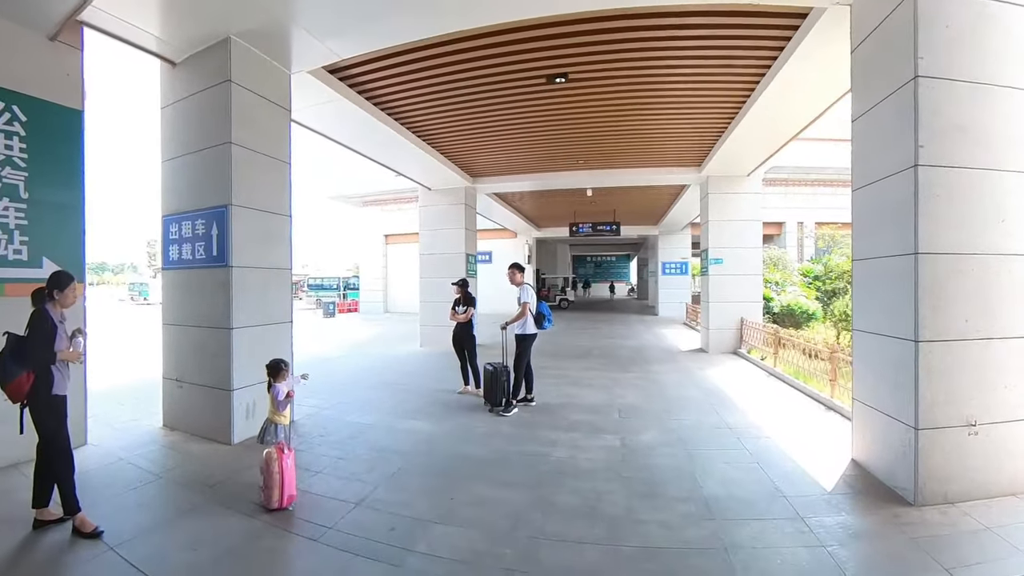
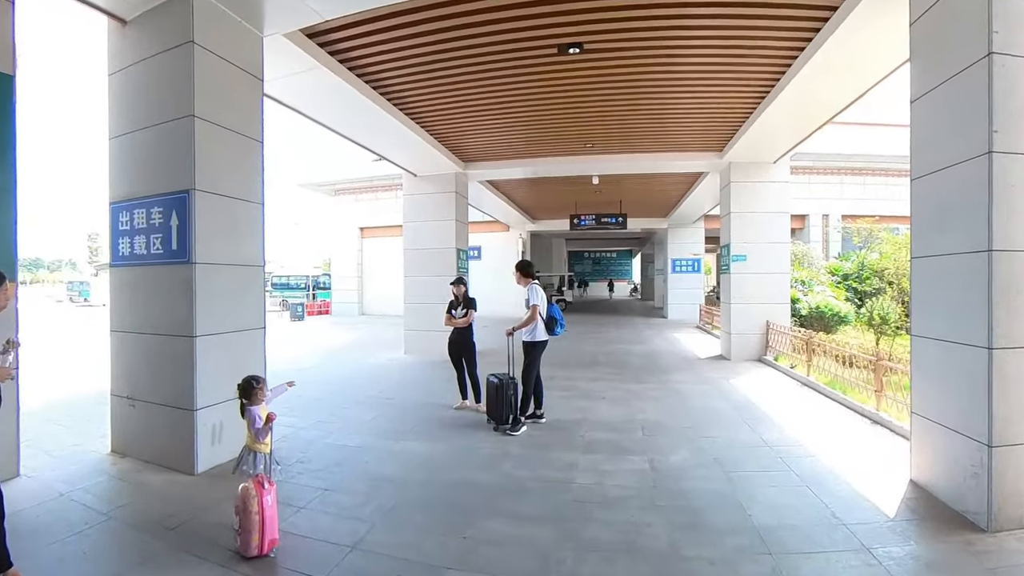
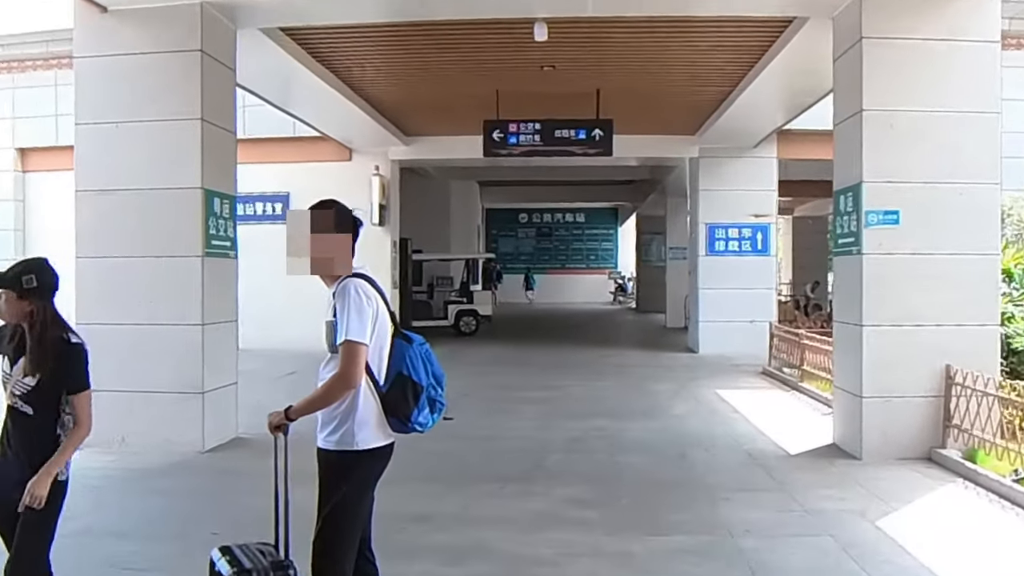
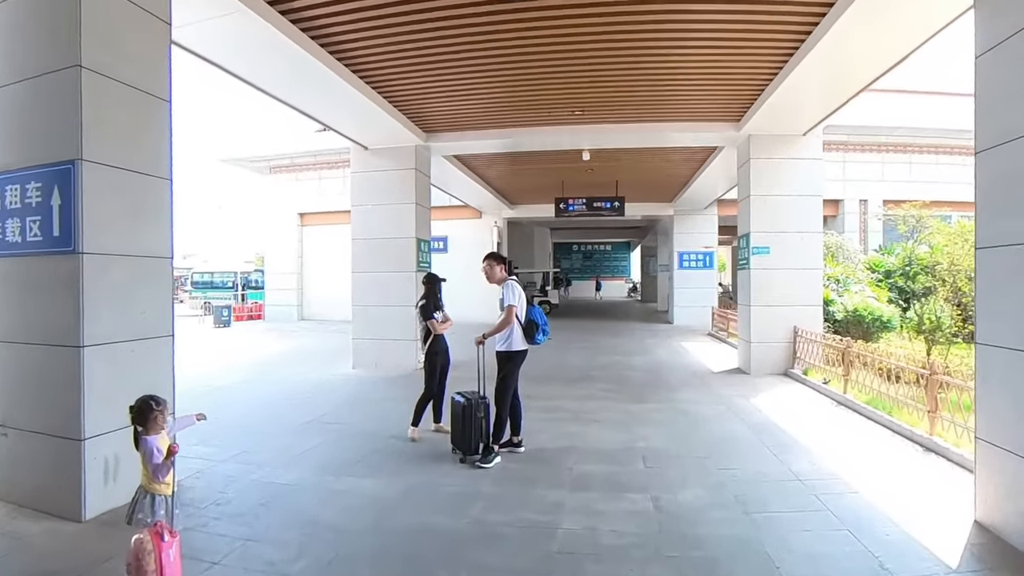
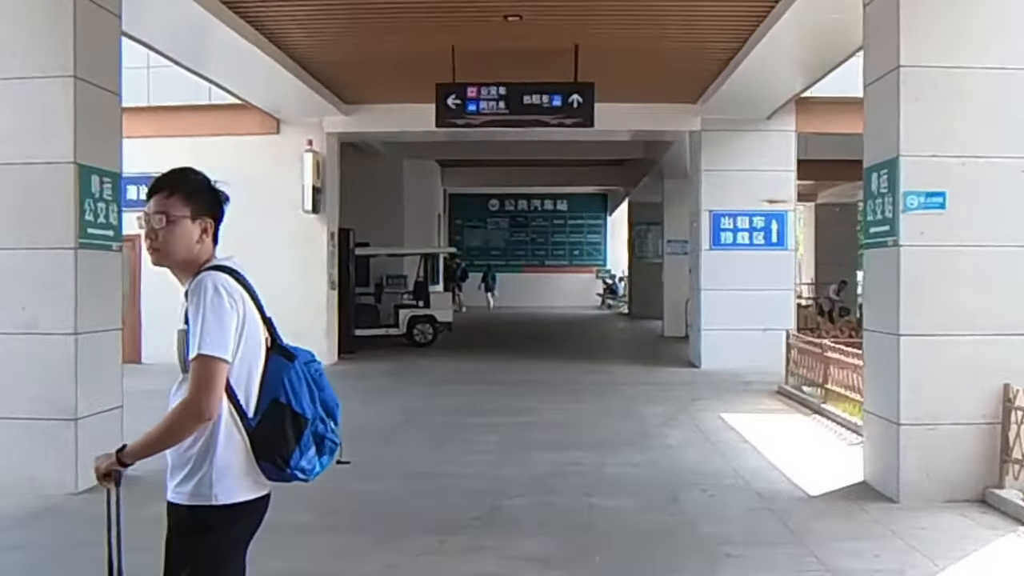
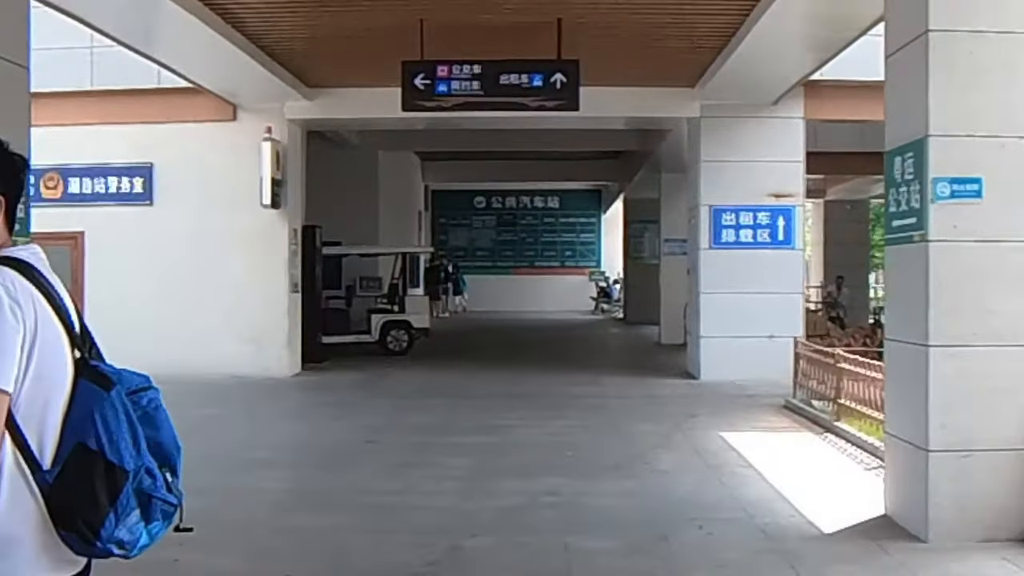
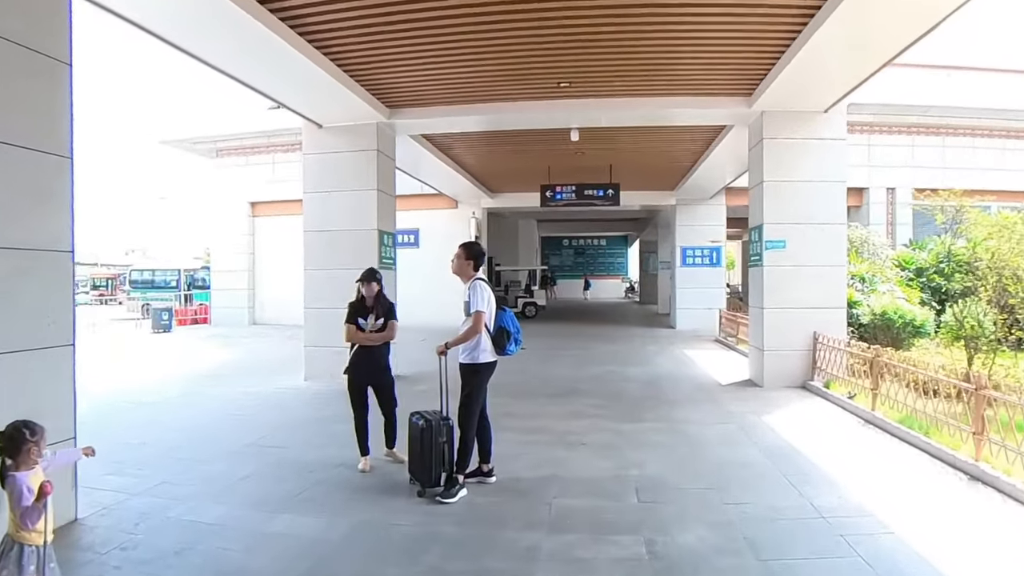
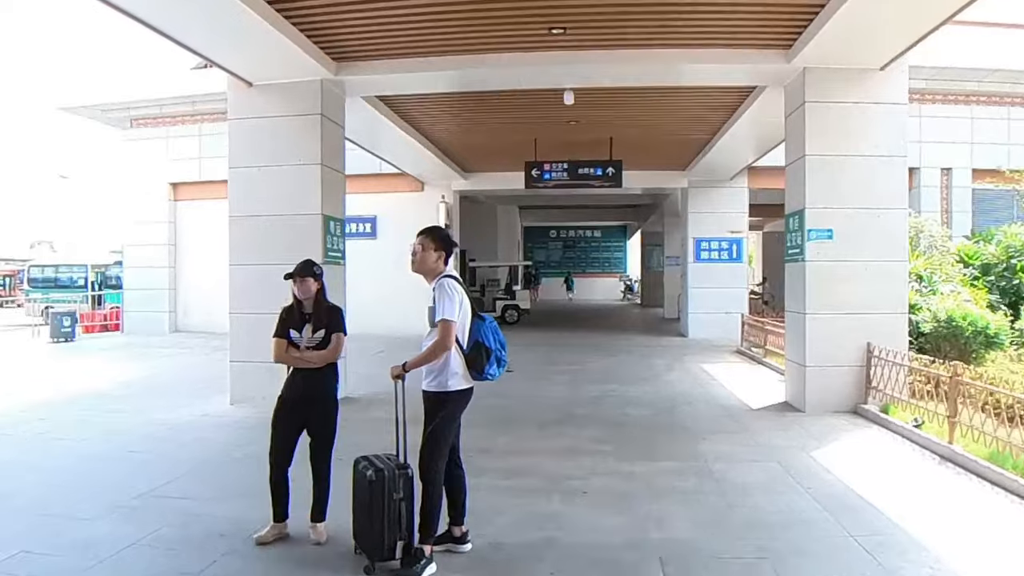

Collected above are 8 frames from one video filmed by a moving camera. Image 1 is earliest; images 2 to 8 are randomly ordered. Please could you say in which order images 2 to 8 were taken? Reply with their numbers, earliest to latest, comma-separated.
2, 4, 7, 8, 3, 5, 6
